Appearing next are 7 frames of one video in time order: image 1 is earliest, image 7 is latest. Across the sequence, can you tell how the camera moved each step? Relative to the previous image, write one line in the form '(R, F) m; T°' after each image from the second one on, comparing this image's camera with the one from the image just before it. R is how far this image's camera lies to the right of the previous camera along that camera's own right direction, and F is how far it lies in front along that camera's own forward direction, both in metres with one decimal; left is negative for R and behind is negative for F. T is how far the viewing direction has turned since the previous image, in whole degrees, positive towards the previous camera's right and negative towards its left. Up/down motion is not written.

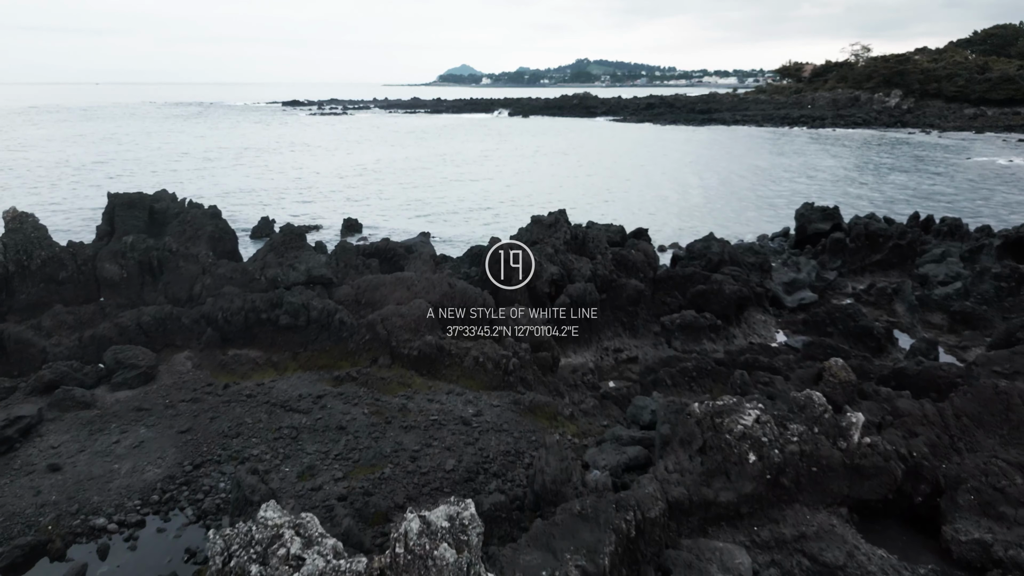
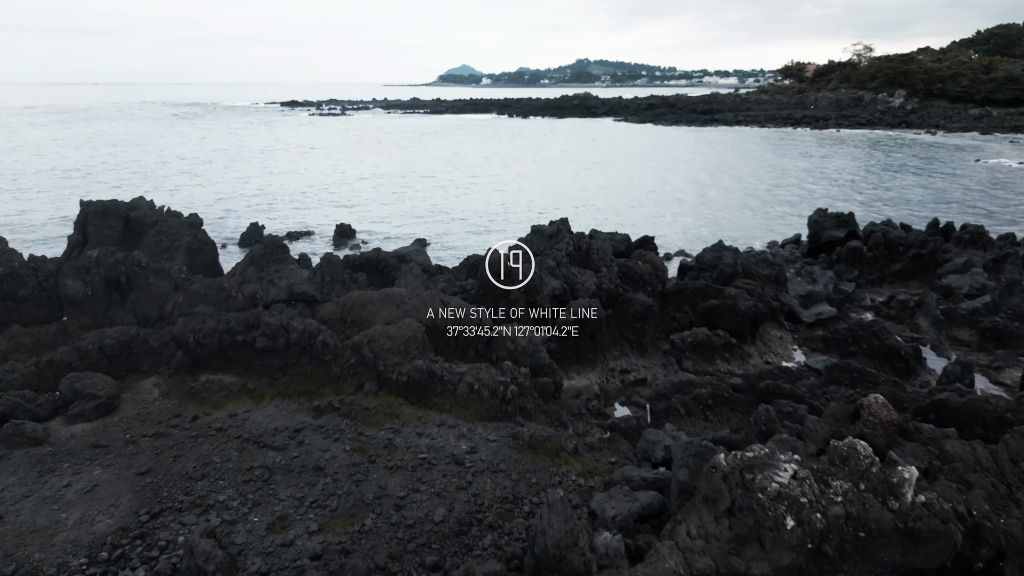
(0.0, +0.9) m; 0°
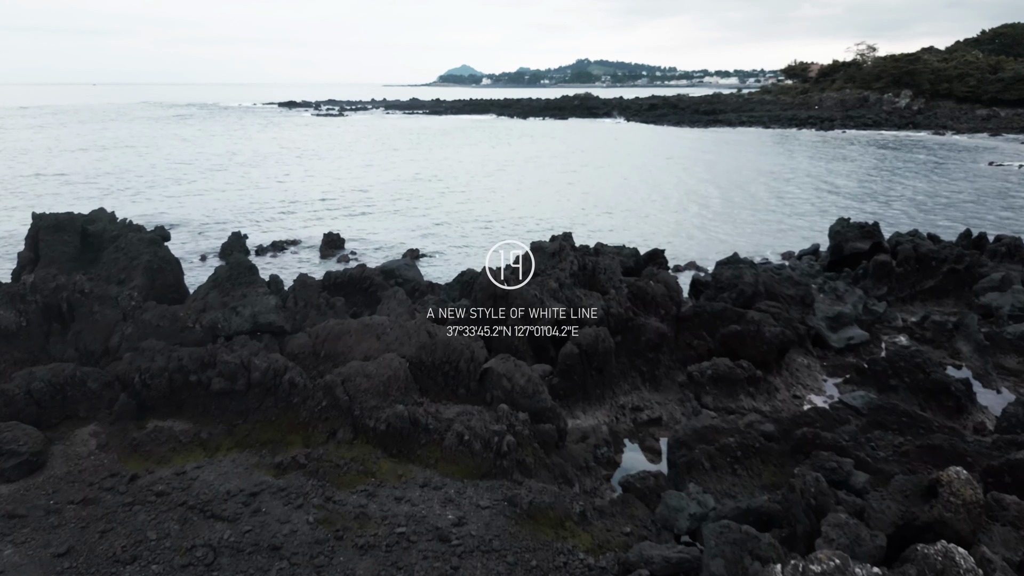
(0.0, +1.4) m; 0°
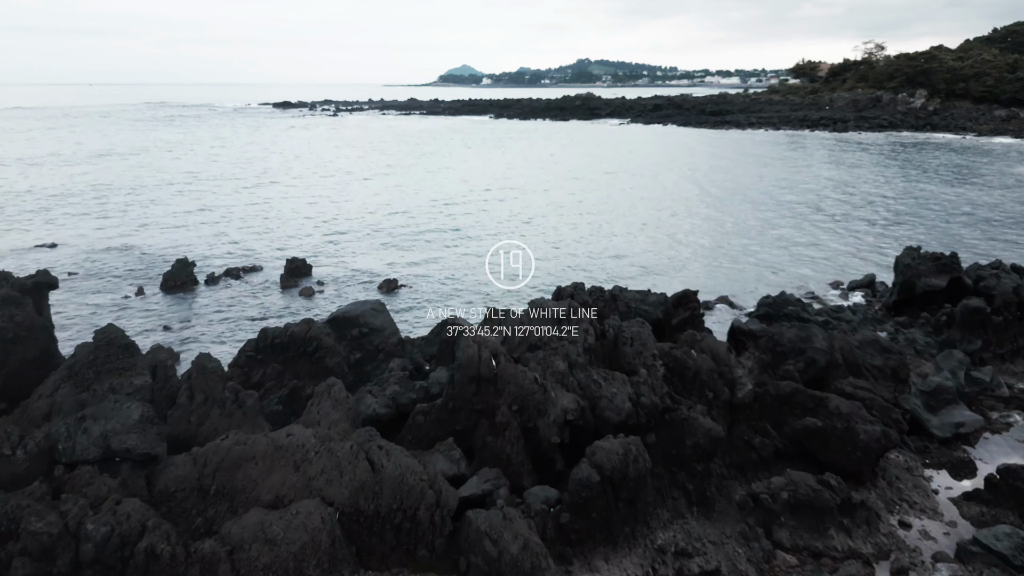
(+0.1, +3.3) m; 0°
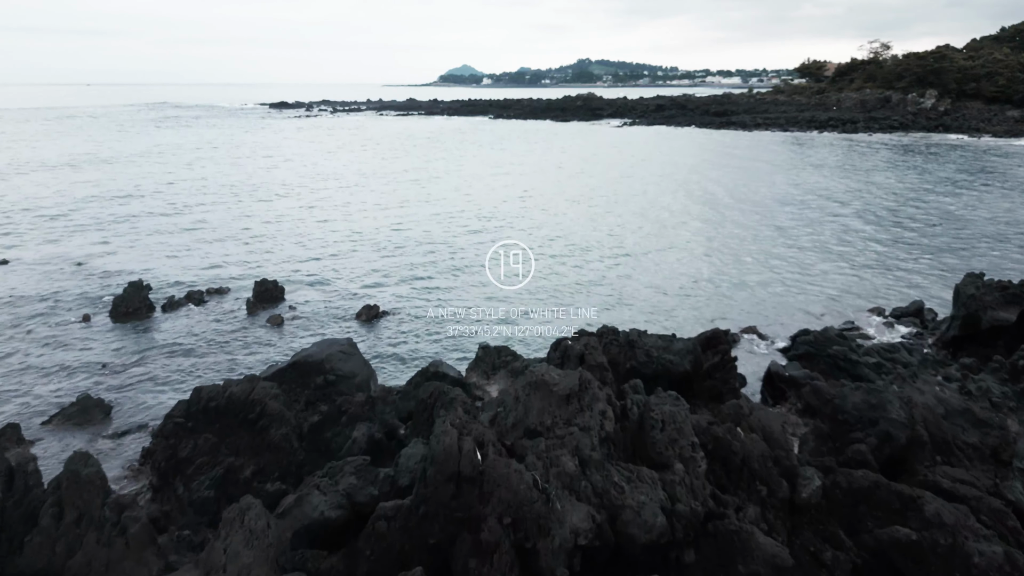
(+0.1, +2.1) m; 0°
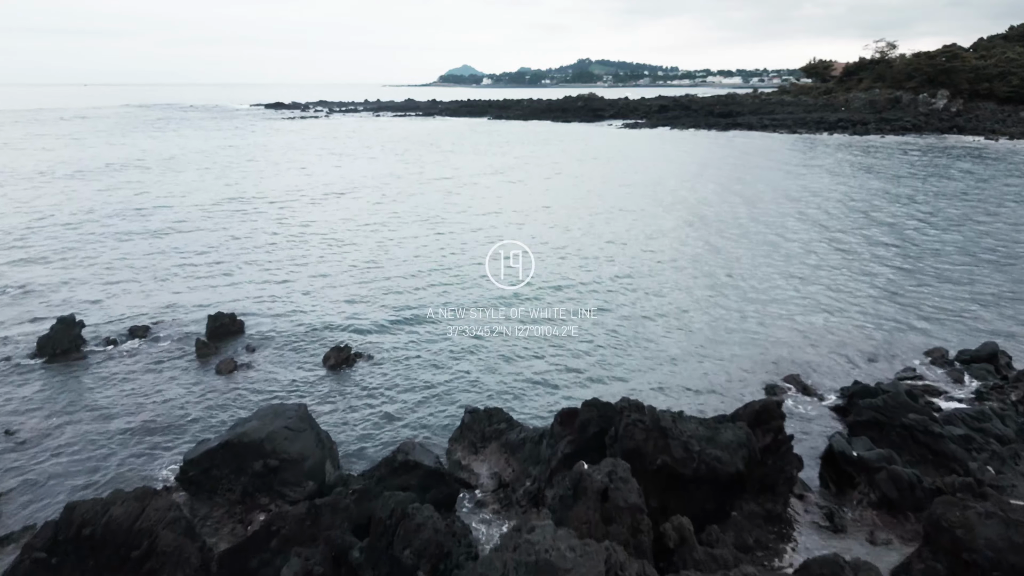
(+0.1, +2.3) m; 0°
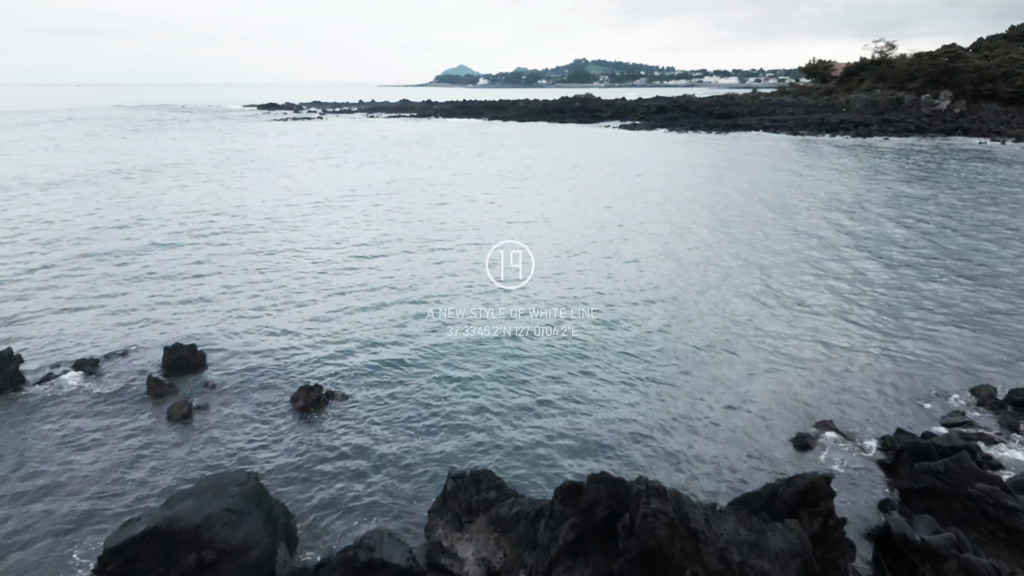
(+0.1, +1.5) m; 0°
